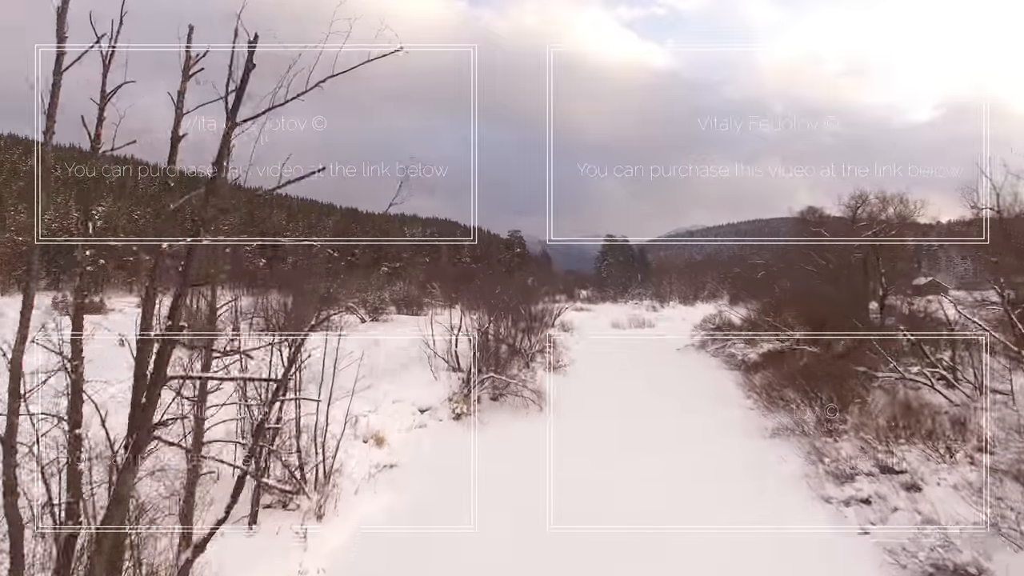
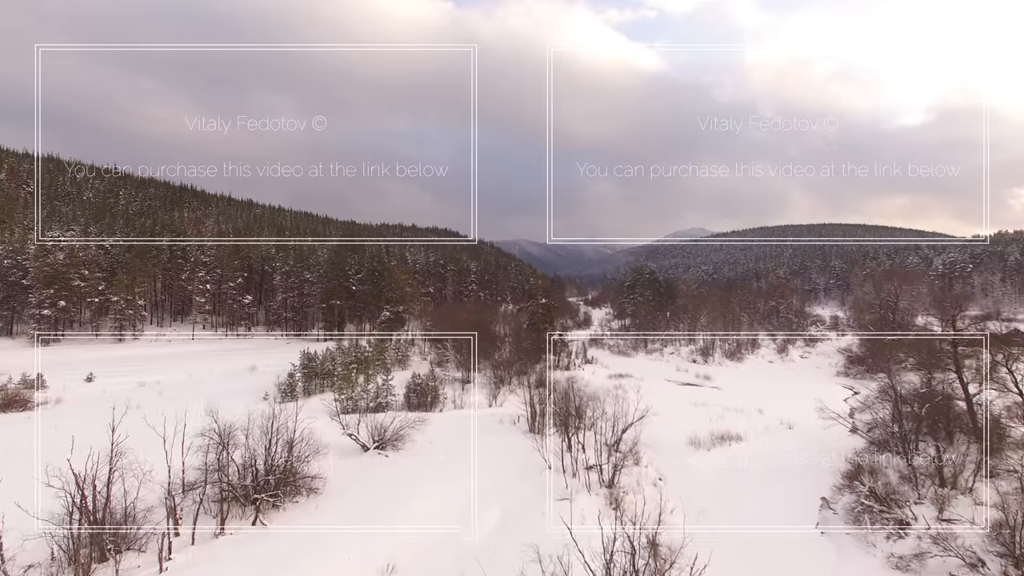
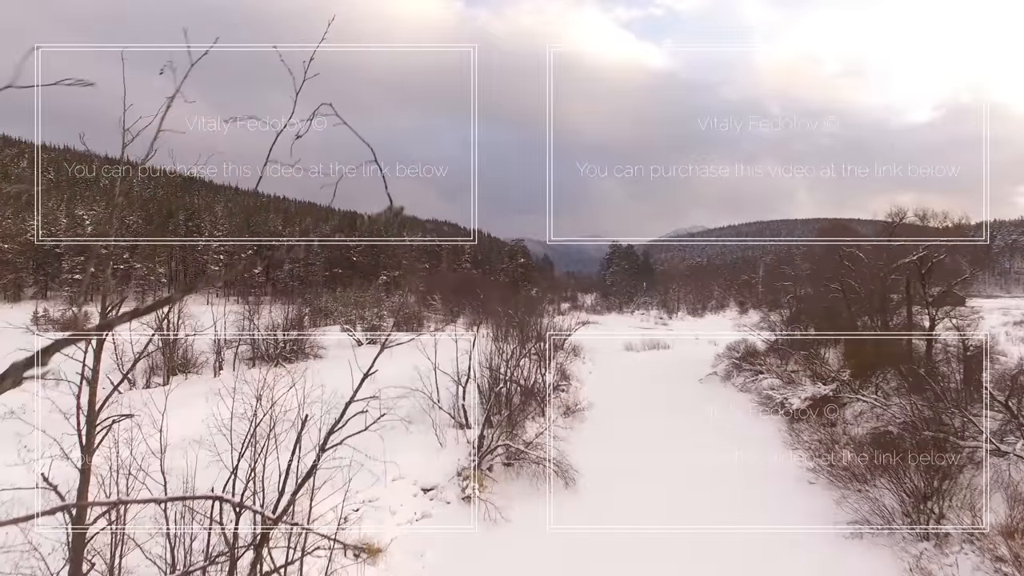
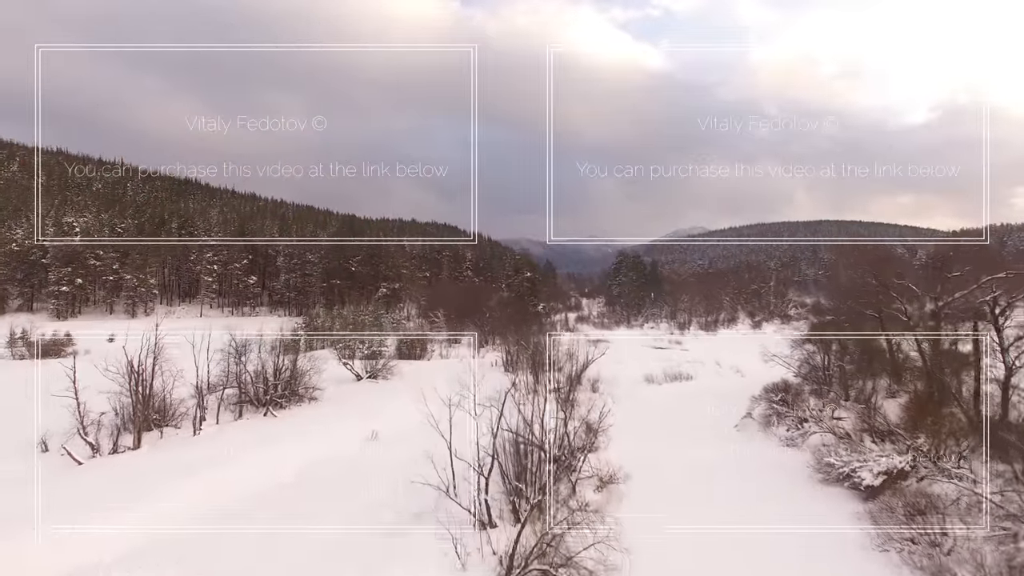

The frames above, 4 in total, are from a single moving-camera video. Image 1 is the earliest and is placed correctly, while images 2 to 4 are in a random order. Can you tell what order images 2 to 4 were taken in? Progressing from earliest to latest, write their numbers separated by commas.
3, 4, 2
